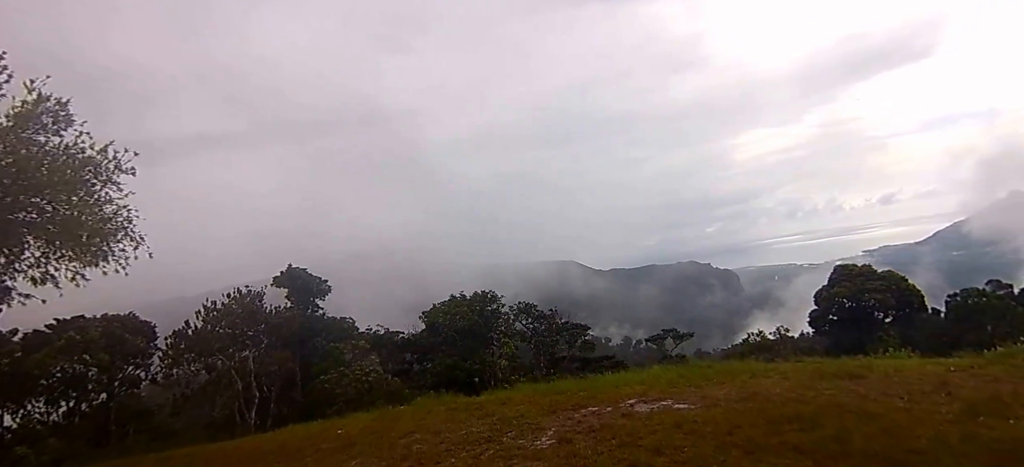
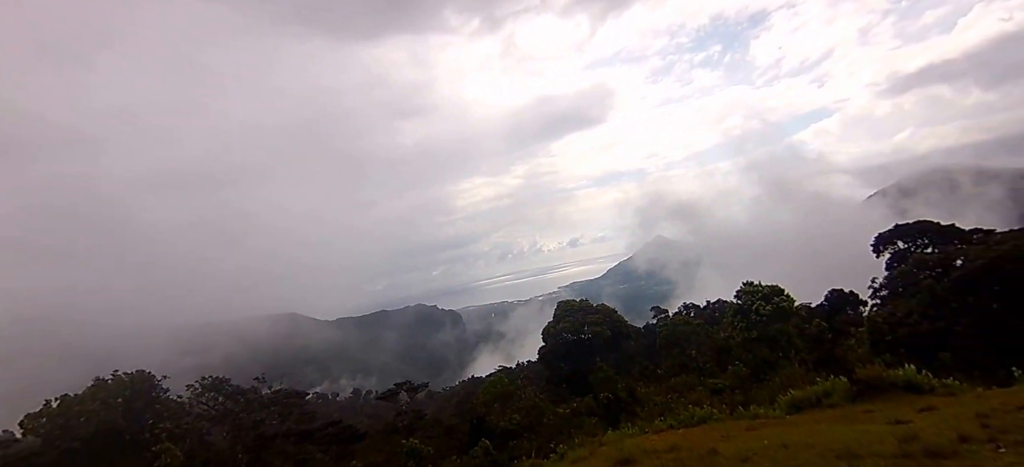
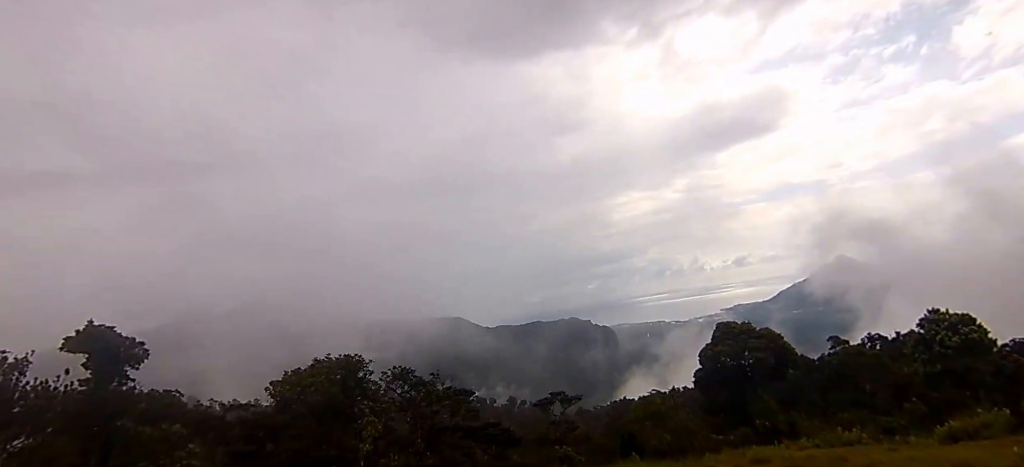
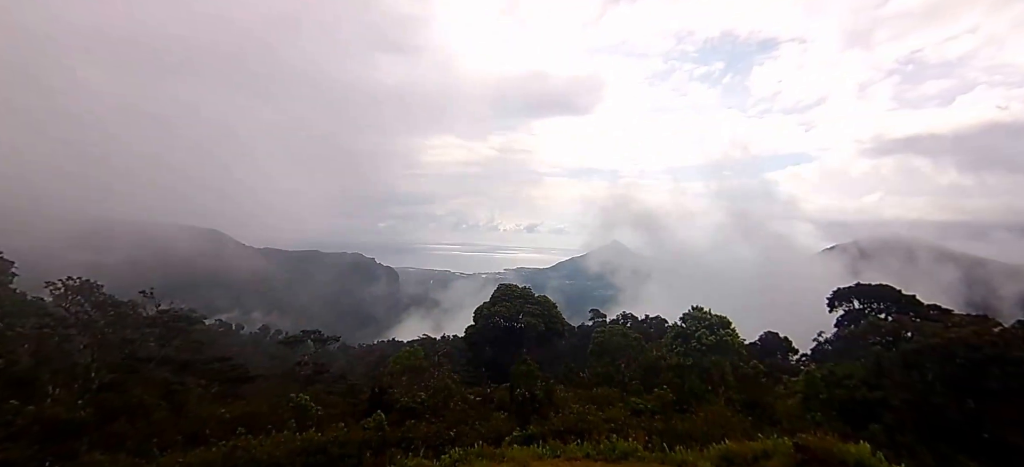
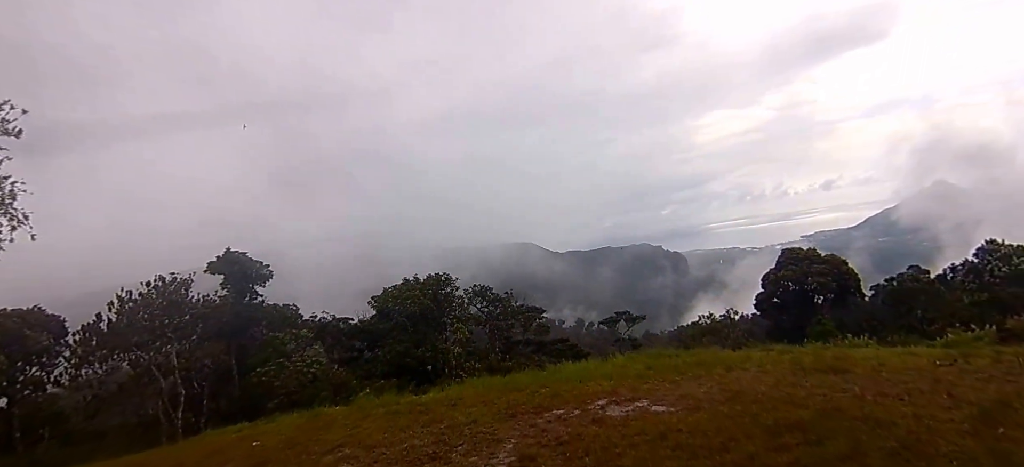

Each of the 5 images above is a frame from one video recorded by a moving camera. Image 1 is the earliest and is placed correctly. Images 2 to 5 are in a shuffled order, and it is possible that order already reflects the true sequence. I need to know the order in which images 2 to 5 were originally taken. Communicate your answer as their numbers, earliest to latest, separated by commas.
5, 3, 2, 4
